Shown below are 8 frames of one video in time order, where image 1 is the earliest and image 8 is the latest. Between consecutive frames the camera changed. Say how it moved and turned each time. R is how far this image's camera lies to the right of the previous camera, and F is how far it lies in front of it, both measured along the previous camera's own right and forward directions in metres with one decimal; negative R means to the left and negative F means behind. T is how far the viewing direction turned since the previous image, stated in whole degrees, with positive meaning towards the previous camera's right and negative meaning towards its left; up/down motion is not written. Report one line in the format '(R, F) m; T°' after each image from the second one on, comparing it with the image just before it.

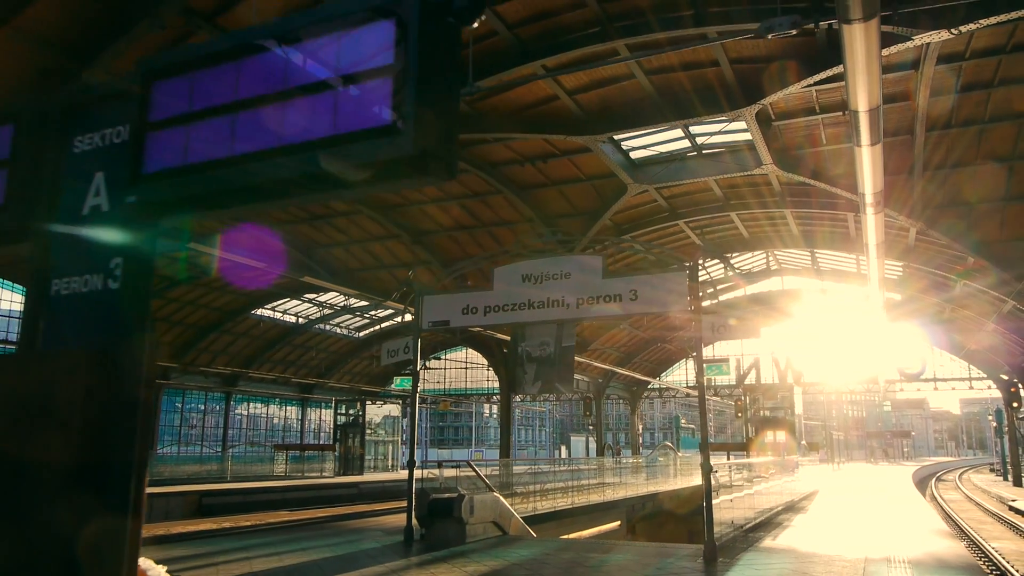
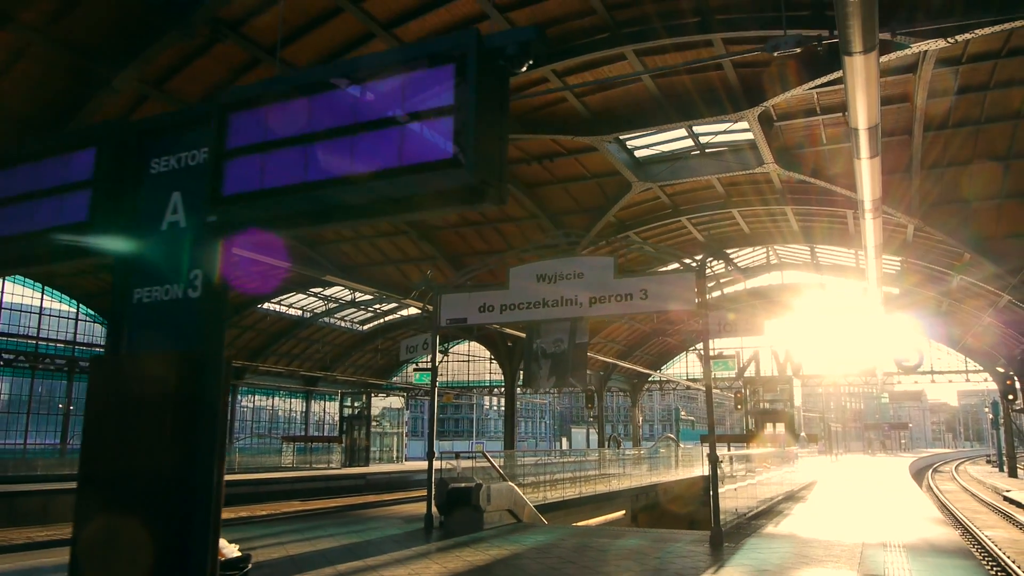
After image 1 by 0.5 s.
(-0.2, -0.5) m; 0°
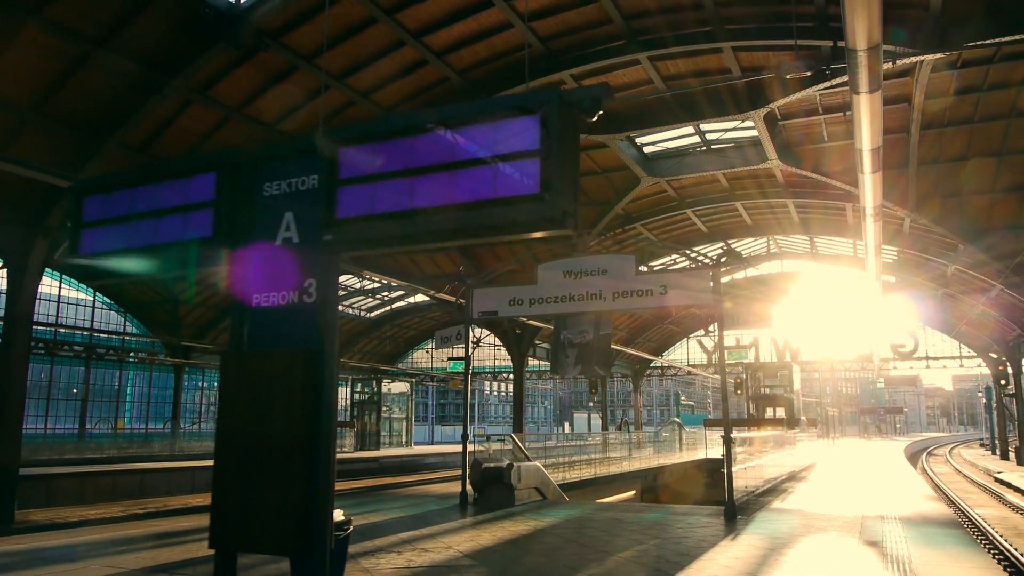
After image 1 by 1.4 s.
(-0.5, -0.9) m; 0°
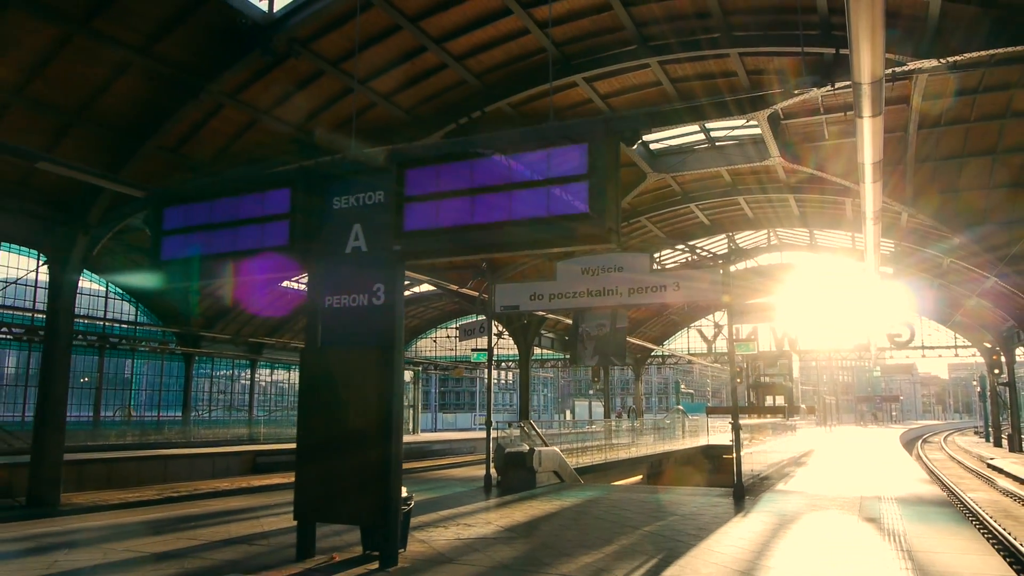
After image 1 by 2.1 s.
(-0.4, -0.7) m; 0°
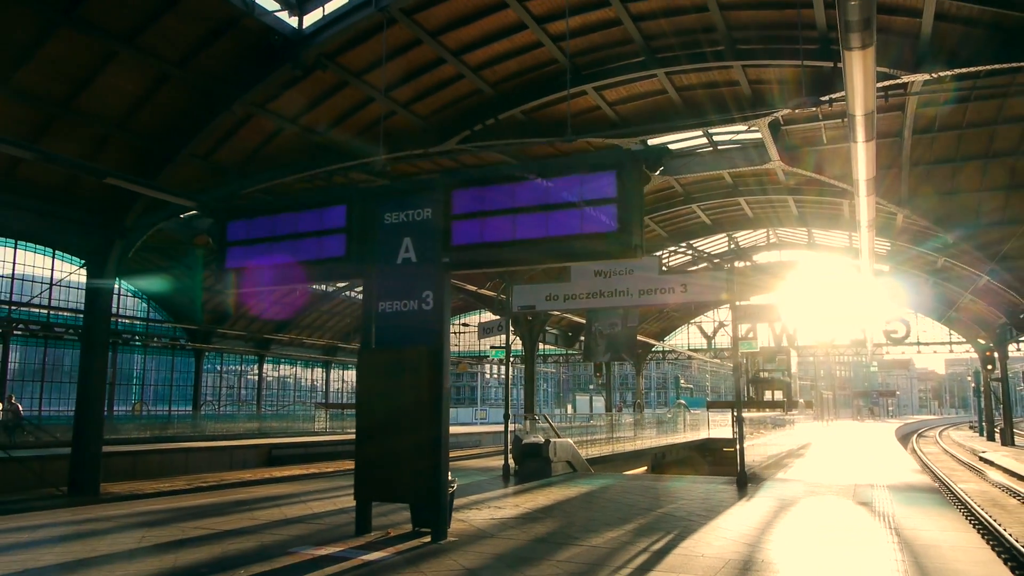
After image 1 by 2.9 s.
(-0.3, -0.8) m; 0°
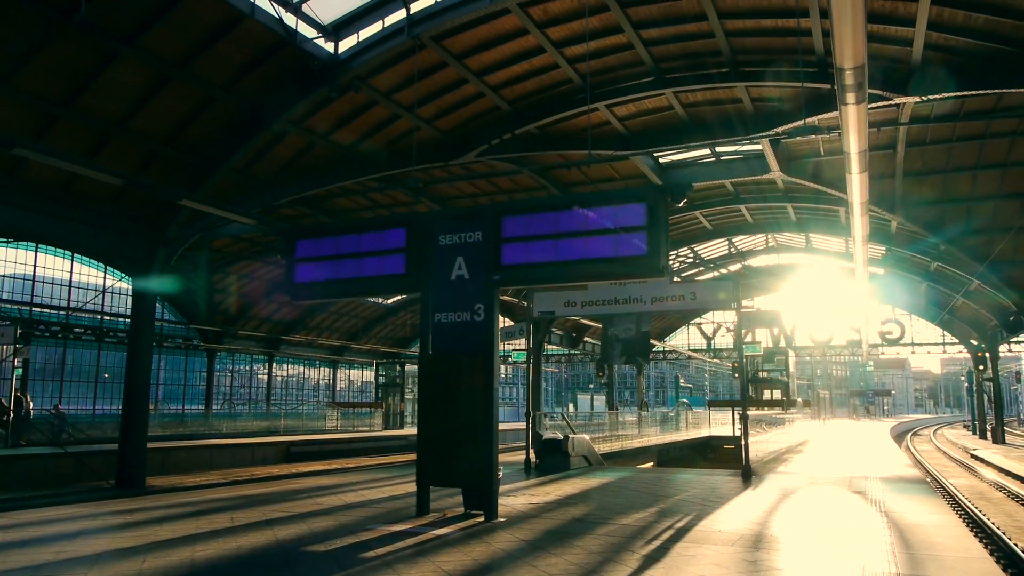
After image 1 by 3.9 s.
(-0.5, -1.0) m; 0°
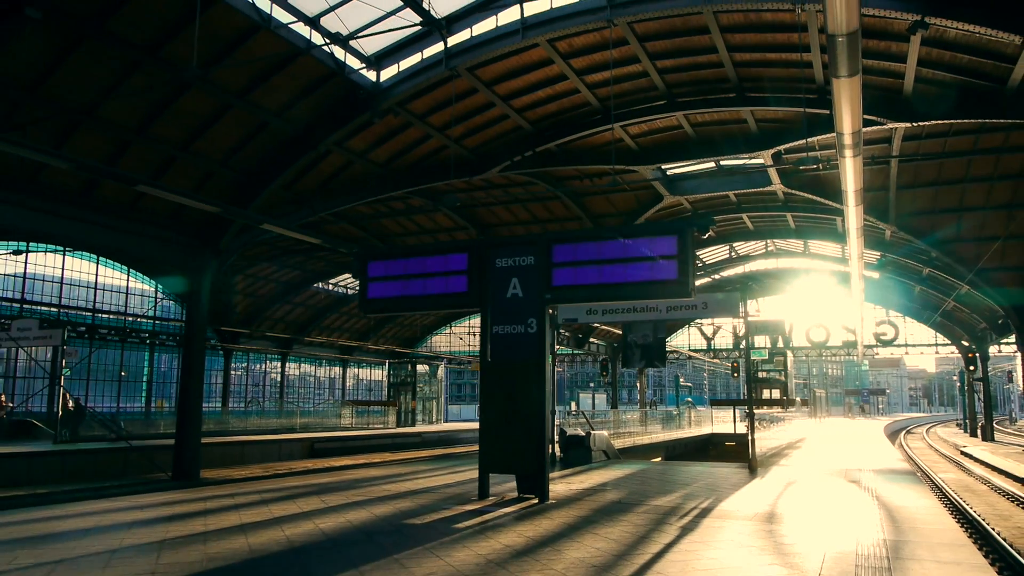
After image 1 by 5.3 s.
(-0.7, -1.4) m; 0°
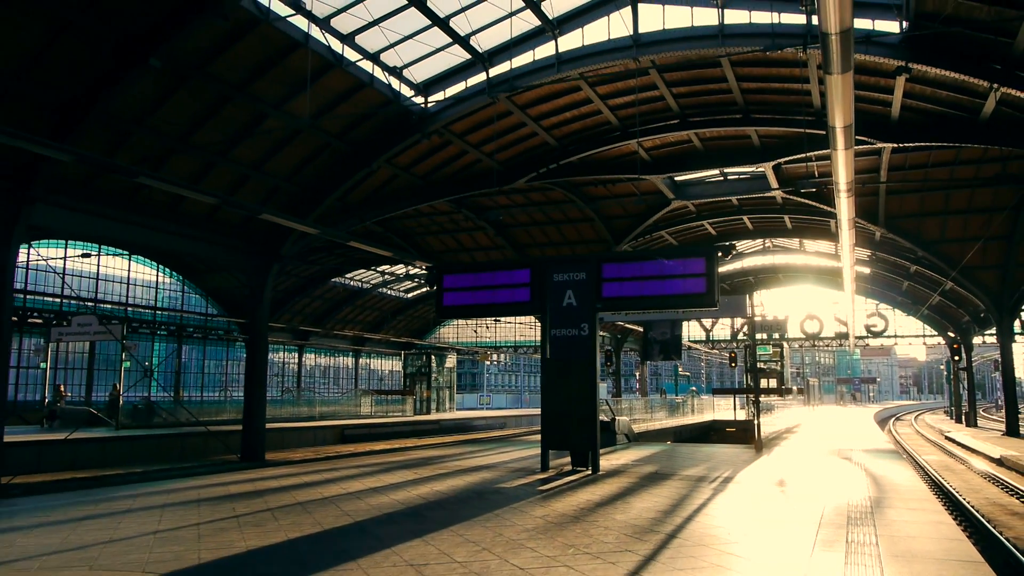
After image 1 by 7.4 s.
(-1.0, -2.1) m; +1°
